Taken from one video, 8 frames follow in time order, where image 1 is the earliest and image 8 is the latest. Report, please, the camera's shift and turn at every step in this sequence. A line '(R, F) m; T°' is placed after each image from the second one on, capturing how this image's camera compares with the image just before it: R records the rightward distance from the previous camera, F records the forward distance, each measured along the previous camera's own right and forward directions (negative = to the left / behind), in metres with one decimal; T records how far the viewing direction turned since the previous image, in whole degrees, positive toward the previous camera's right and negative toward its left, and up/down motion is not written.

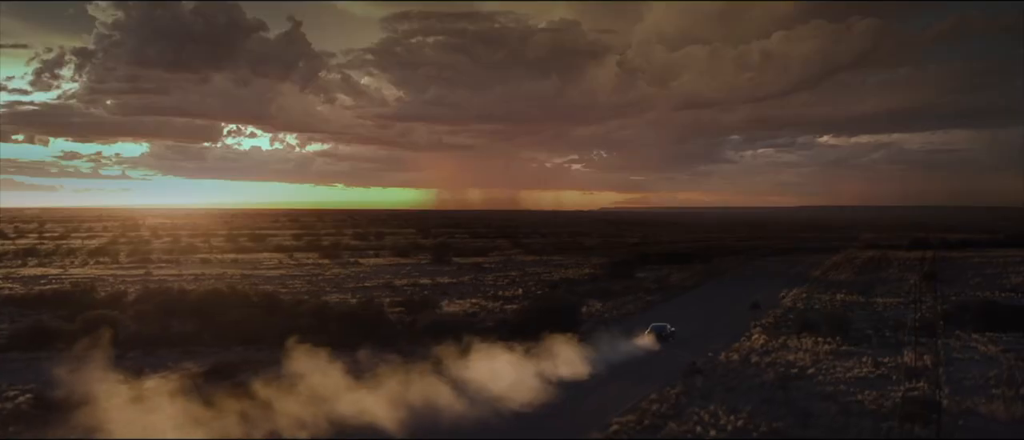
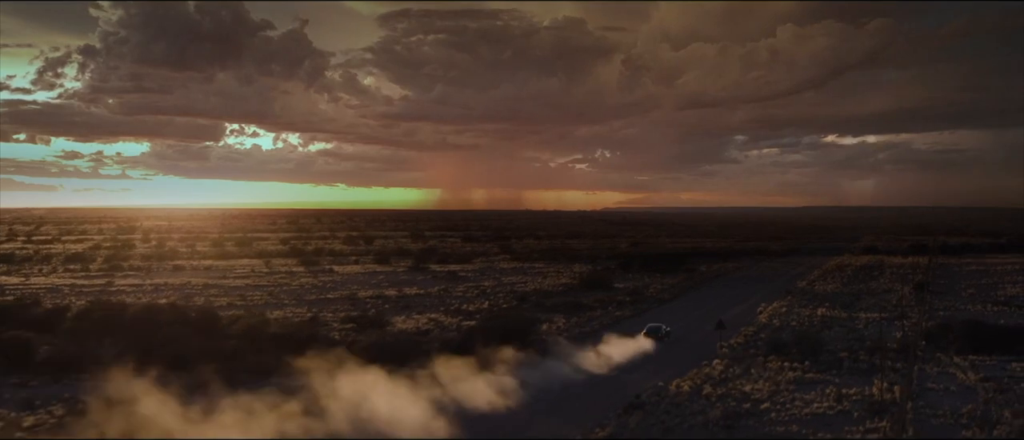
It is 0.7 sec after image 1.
(+1.5, +1.3) m; 0°
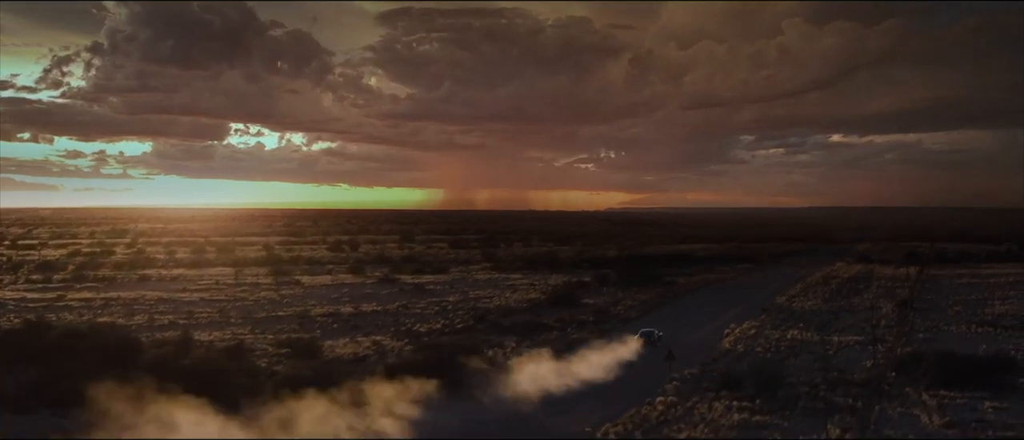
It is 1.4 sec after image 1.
(+1.7, +1.4) m; 0°
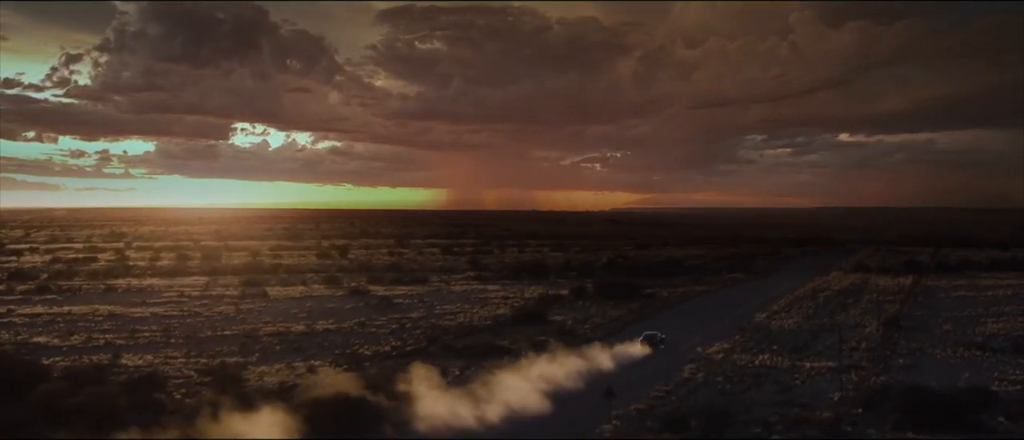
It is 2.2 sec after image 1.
(+1.9, +1.5) m; -1°
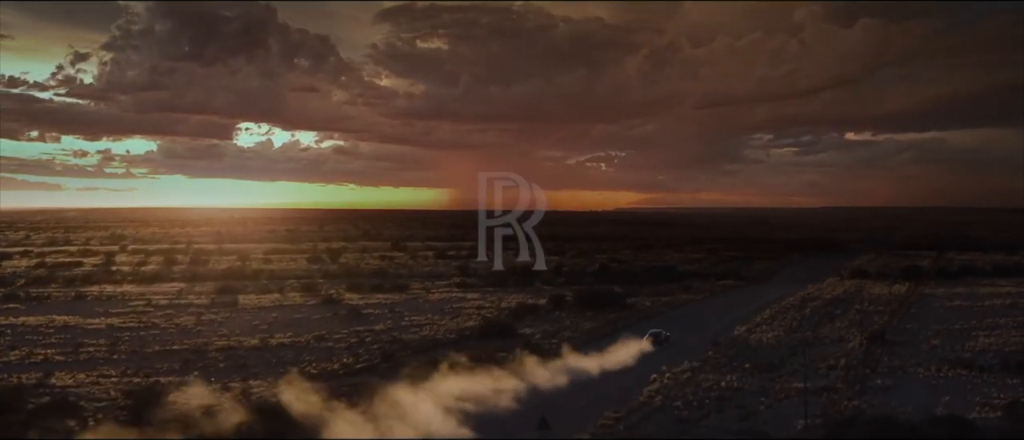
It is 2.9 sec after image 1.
(+1.7, +1.3) m; -1°
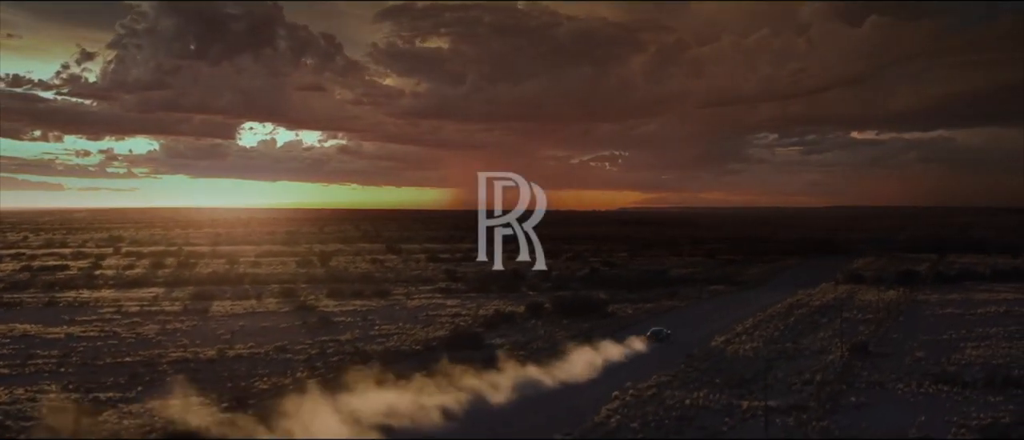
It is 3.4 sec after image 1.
(+1.4, +1.0) m; -1°
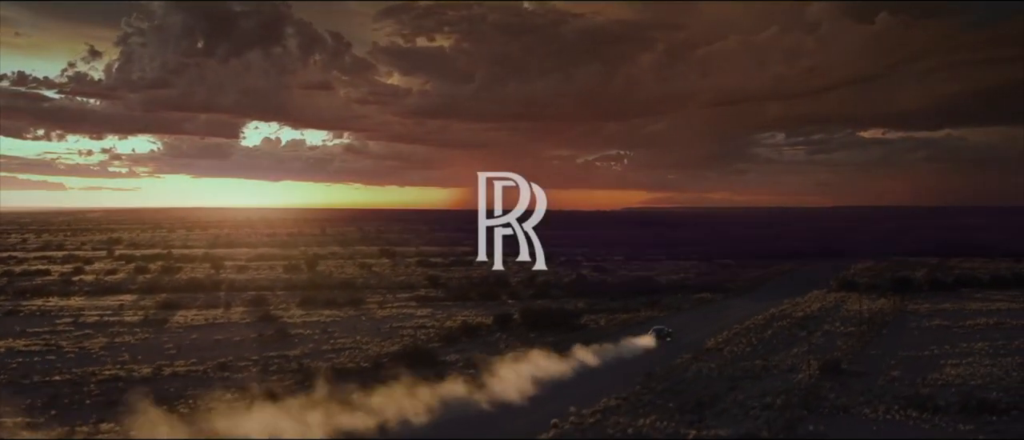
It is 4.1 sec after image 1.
(+2.0, +1.3) m; -1°
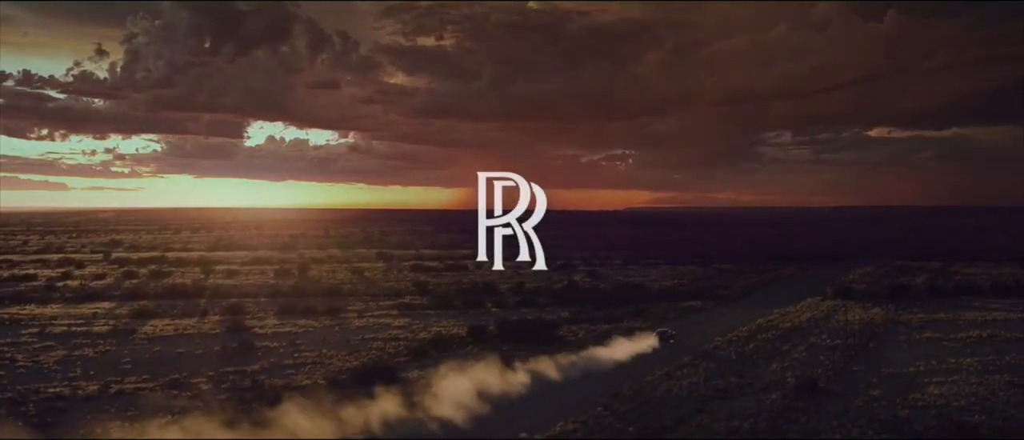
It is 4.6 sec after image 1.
(+1.6, +1.1) m; -1°
